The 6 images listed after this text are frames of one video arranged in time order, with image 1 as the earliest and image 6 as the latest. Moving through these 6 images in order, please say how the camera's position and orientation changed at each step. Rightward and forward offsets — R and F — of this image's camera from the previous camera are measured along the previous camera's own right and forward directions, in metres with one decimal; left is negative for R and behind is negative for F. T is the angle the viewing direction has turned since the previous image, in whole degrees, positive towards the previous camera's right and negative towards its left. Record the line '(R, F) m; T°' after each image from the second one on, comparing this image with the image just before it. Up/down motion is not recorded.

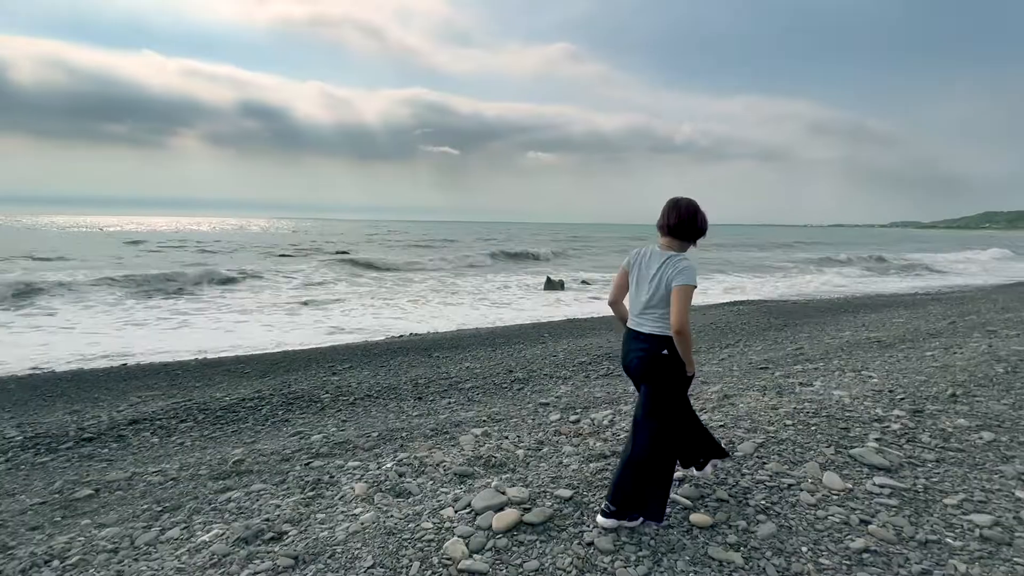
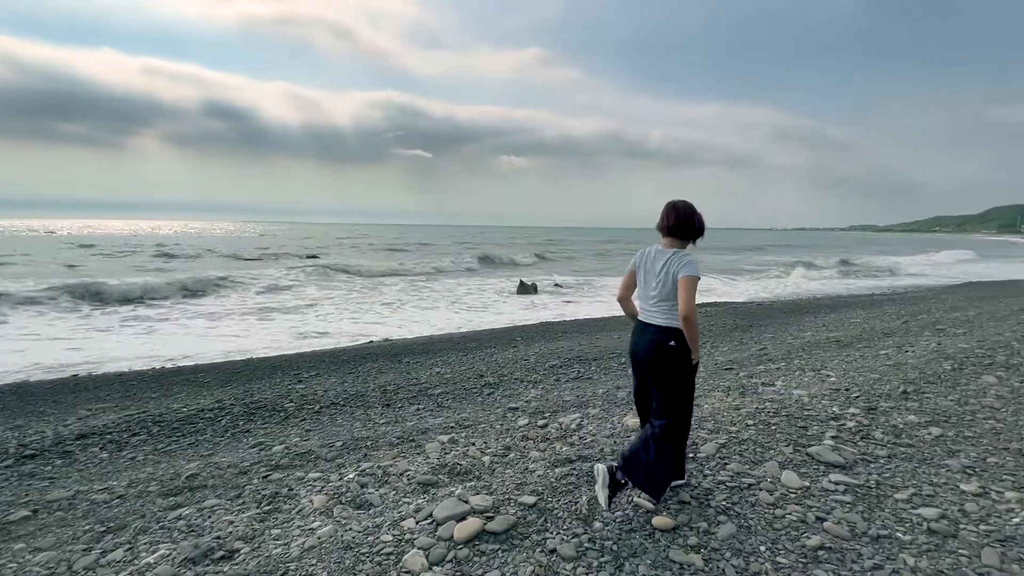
(+0.1, 0.0) m; +3°
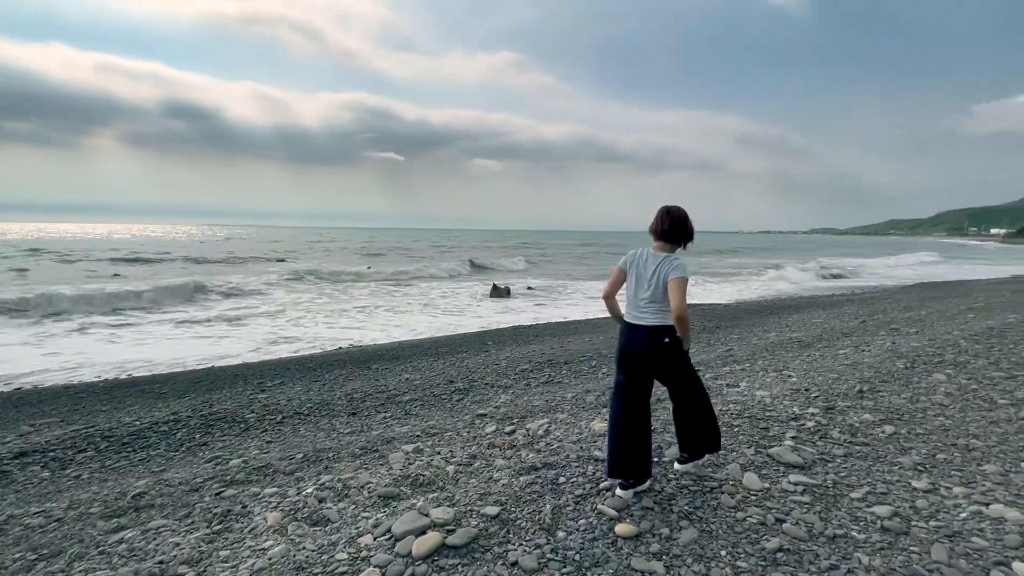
(+0.1, +0.1) m; +3°
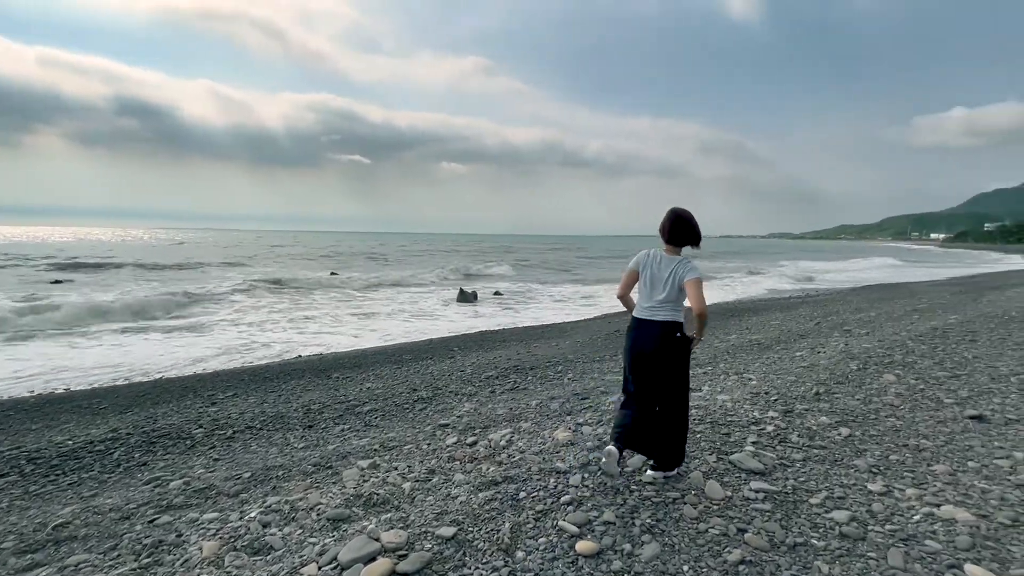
(+0.1, +0.1) m; +4°
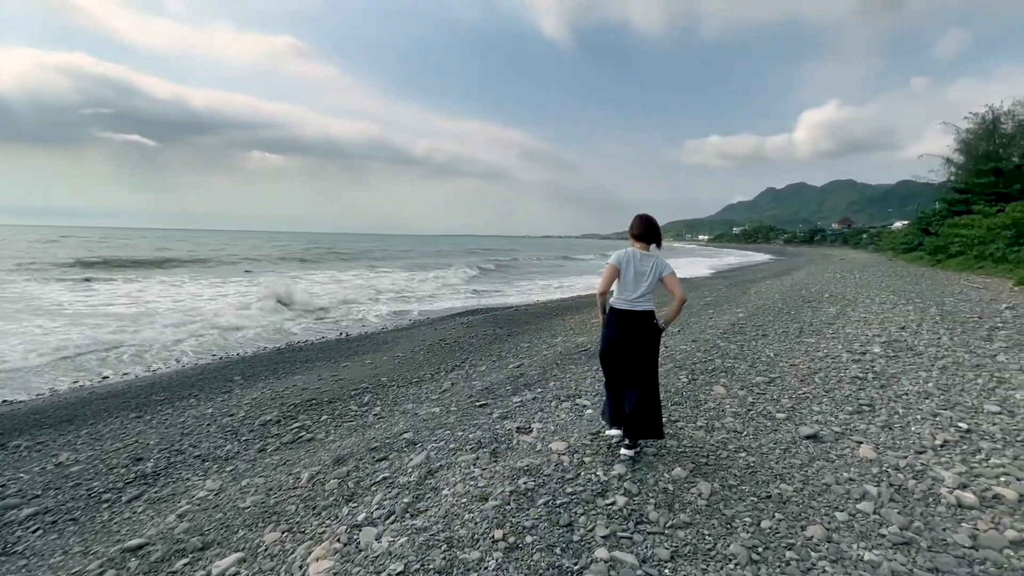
(+0.7, +1.6) m; +20°
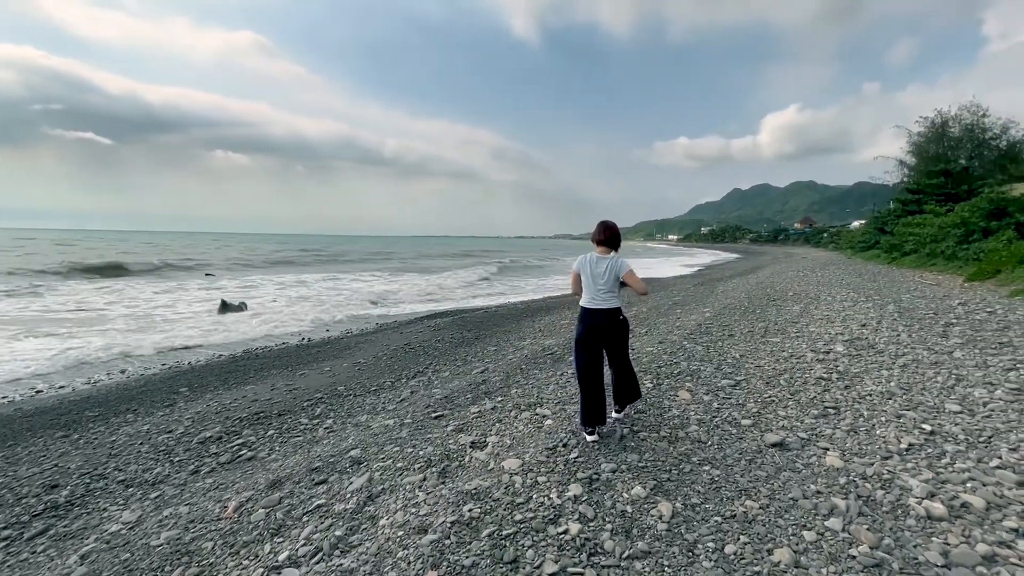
(+0.2, +0.3) m; +3°
